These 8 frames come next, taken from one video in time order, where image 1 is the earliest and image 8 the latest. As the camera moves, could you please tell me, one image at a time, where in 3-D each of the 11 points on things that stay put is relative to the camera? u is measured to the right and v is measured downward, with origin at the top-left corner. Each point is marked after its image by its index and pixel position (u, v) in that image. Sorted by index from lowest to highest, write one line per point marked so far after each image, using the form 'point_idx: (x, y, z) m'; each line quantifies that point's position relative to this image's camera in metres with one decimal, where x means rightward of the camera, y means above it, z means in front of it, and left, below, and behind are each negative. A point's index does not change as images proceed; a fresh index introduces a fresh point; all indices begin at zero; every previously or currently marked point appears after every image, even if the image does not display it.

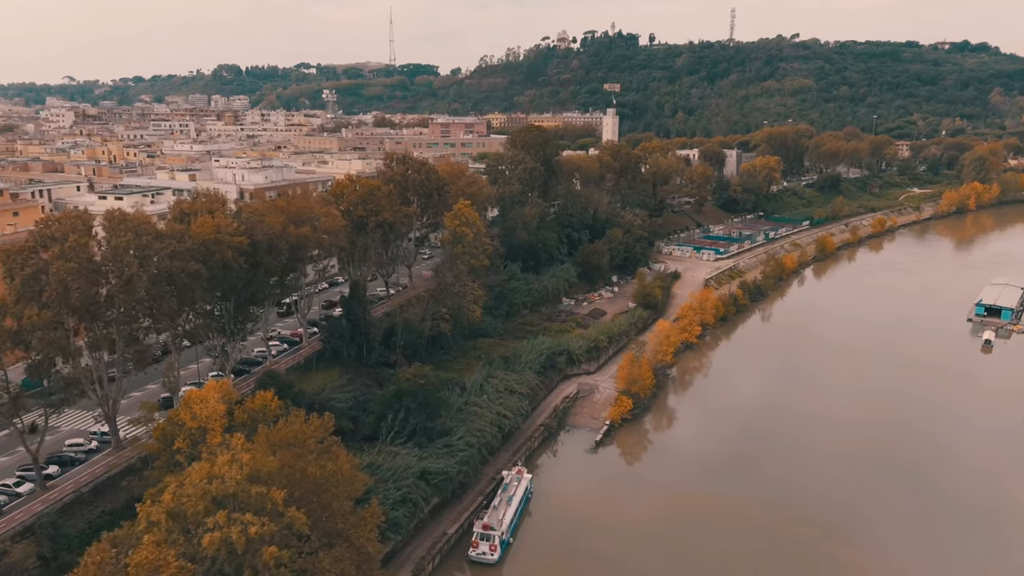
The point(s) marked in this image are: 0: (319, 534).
0: (-5.3, -6.7, +19.6) m
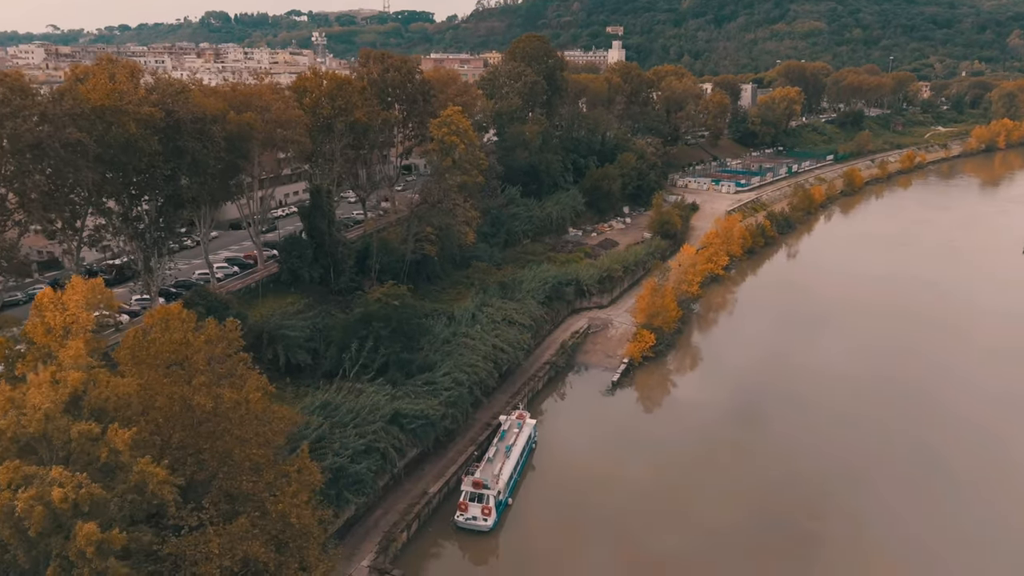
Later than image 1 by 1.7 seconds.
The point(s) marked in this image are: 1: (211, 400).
0: (-5.3, -3.7, +12.7) m
1: (-5.4, -2.0, +12.8) m
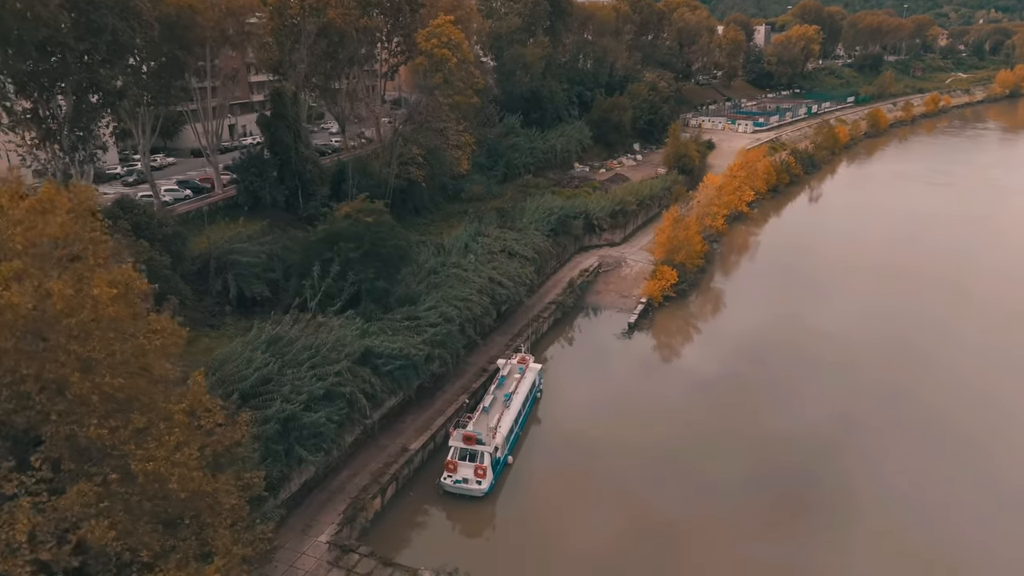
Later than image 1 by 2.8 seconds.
0: (-5.3, -1.9, +8.0) m
1: (-5.4, -0.1, +8.1) m
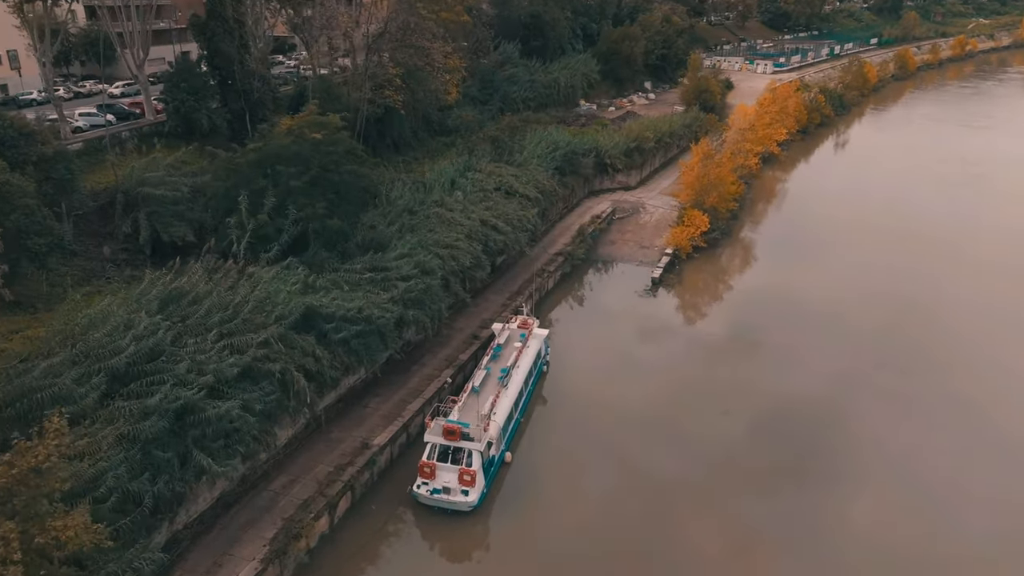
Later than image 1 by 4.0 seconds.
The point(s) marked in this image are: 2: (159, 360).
0: (-5.3, -1.2, +3.0) m
1: (-5.4, +0.5, +2.9) m
2: (-5.5, -1.1, +11.1) m
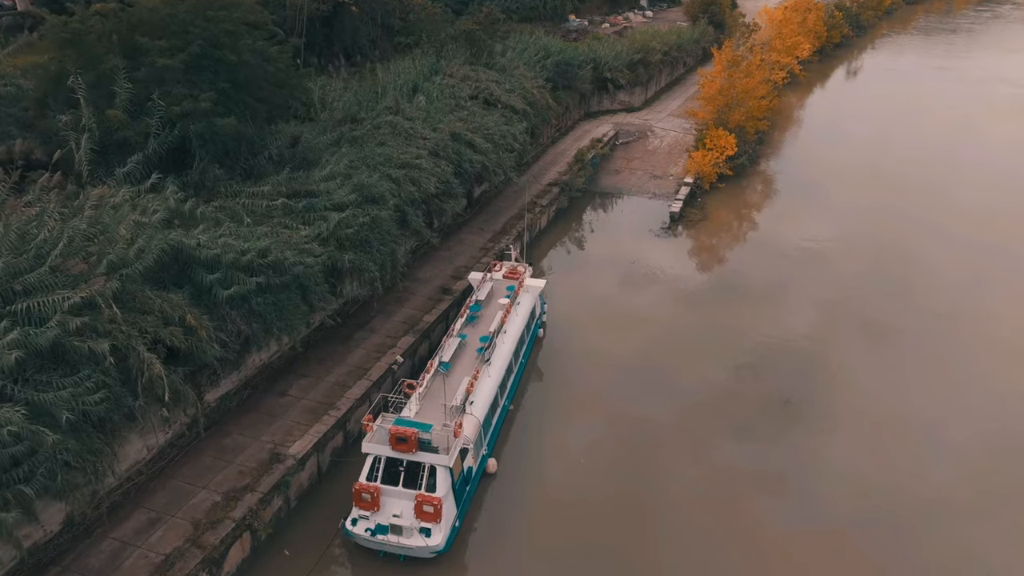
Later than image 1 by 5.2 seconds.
0: (-5.2, -1.1, -1.8) m
1: (-5.3, +0.6, -2.0) m
2: (-5.6, -0.5, +6.2) m
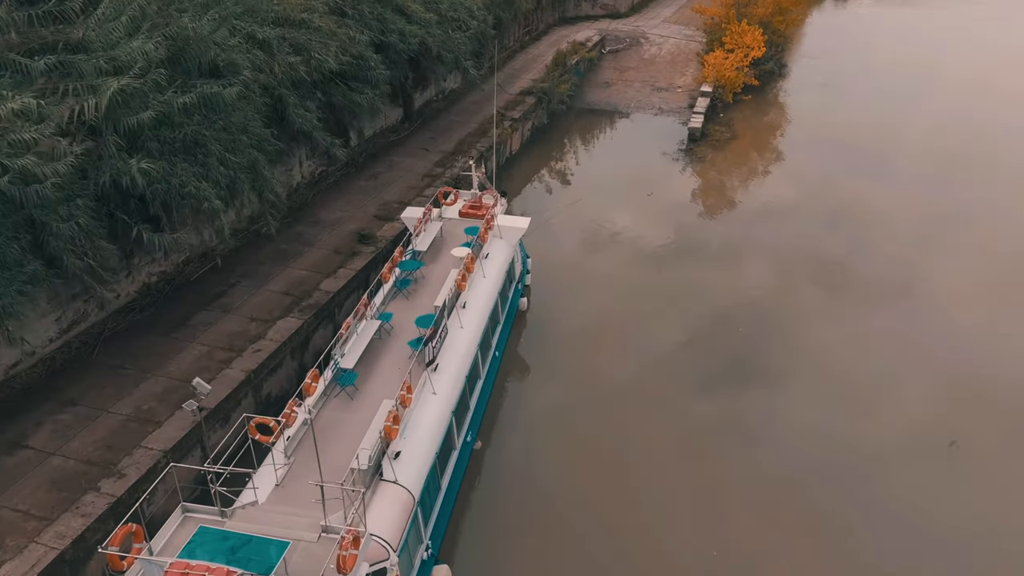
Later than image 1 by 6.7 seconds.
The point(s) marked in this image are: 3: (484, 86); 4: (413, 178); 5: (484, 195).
0: (-4.8, -1.4, -7.1) m
1: (-5.0, +0.4, -7.4) m
2: (-5.6, -0.3, +0.9) m
3: (-0.6, +3.7, +13.2) m
4: (-1.3, +1.5, +9.5) m
5: (-0.3, +1.0, +7.9) m
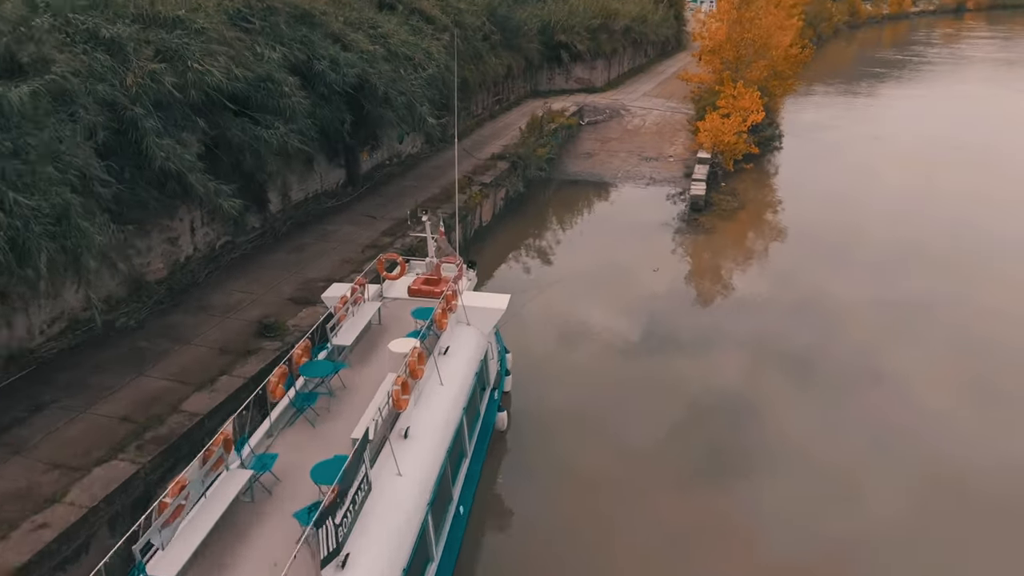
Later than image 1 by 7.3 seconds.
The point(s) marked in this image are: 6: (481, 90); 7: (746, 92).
0: (-4.4, -0.3, -9.8) m
1: (-4.6, +1.5, -9.8) m
2: (-5.6, -0.3, -1.8) m
3: (-1.1, +2.2, +11.2) m
4: (-1.6, +0.4, +7.2) m
5: (-0.5, +0.2, +5.6) m
6: (-0.5, +3.8, +13.5) m
7: (+4.6, +3.8, +13.9) m
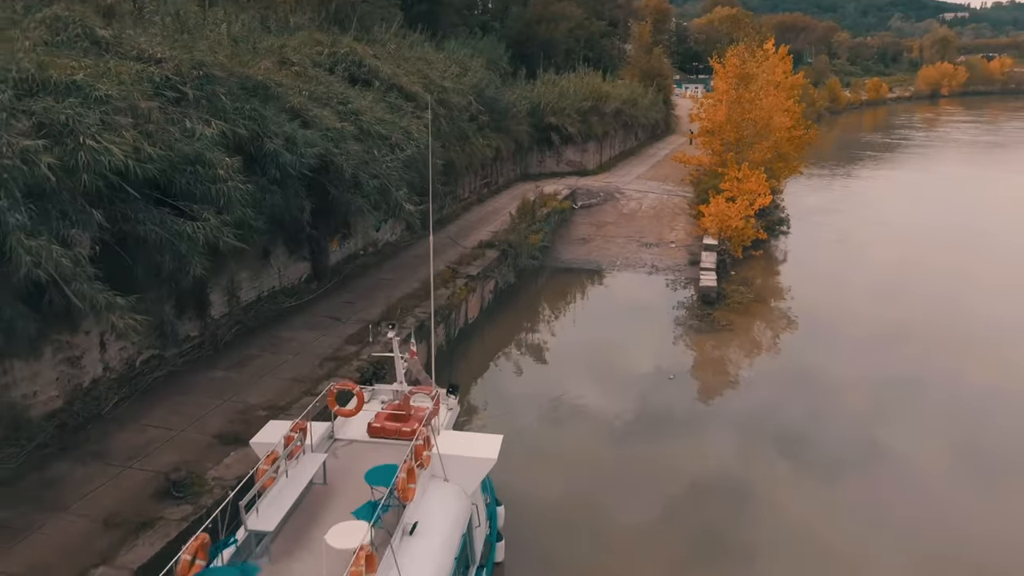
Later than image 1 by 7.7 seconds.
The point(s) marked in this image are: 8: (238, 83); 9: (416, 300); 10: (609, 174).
0: (-4.2, +0.6, -11.1) m
1: (-4.4, +2.3, -10.9) m
2: (-5.5, -0.4, -3.1) m
3: (-1.2, +0.7, +10.1) m
4: (-1.7, -0.6, +5.9) m
5: (-0.6, -0.6, +4.3) m
6: (-0.7, +2.1, +12.5) m
7: (+4.4, +2.0, +13.0) m
8: (-2.3, +1.6, +6.0) m
9: (-1.0, -0.1, +7.7) m
10: (+2.4, +2.9, +18.4) m
